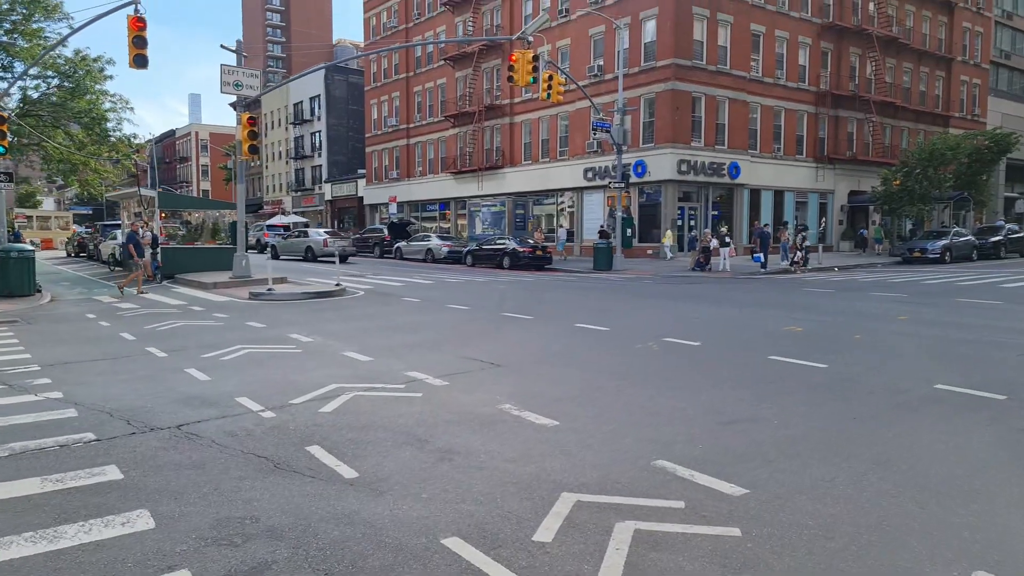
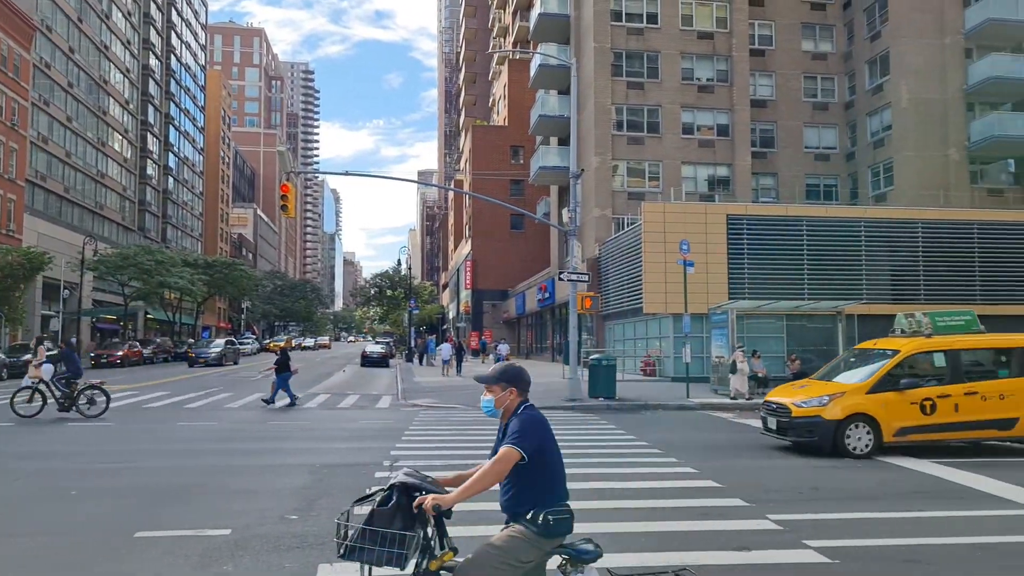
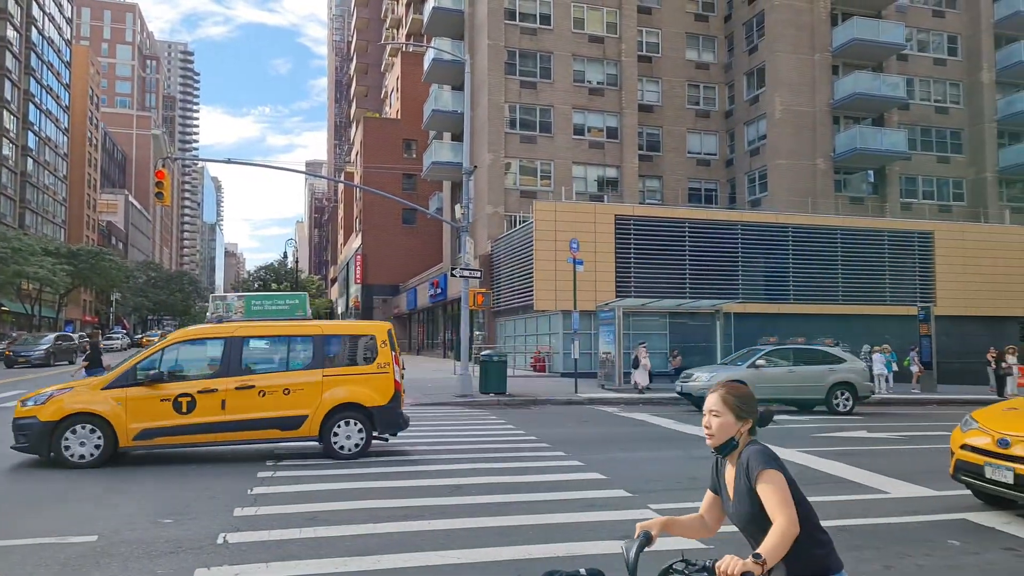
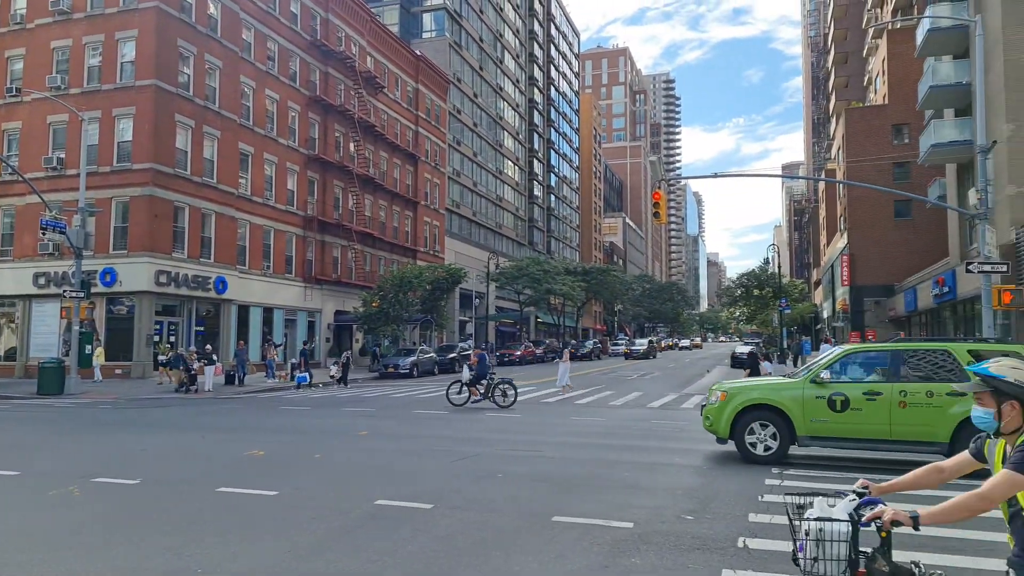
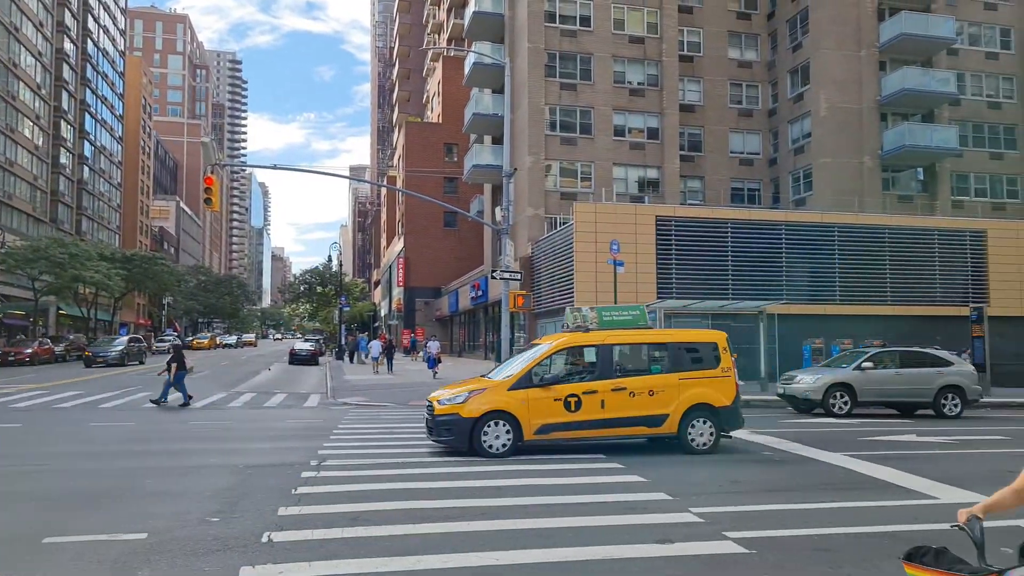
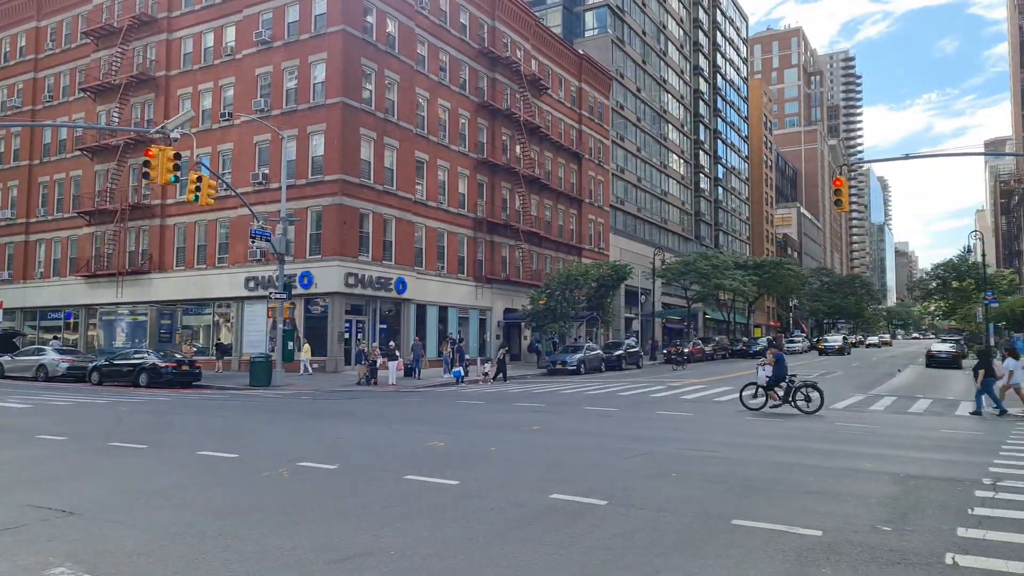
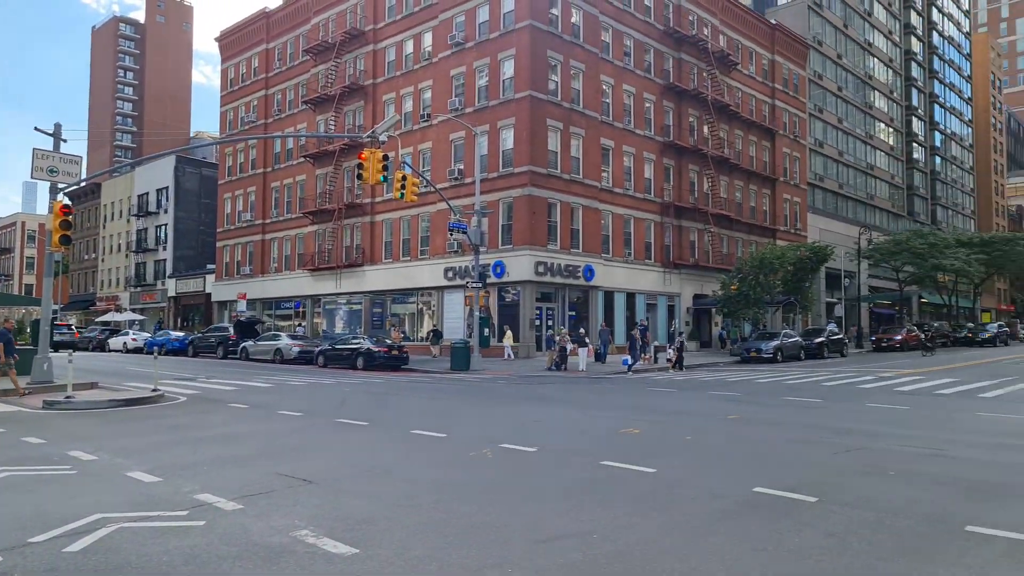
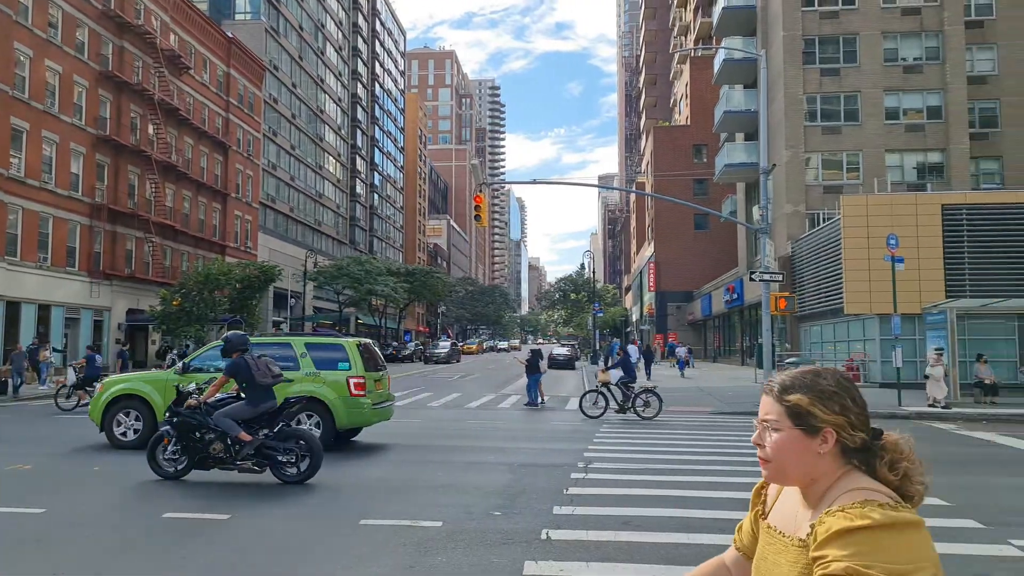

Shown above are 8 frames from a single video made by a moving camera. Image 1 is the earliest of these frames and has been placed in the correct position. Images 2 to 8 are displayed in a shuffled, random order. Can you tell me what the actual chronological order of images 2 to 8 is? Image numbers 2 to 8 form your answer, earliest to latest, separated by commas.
7, 6, 4, 8, 2, 5, 3
